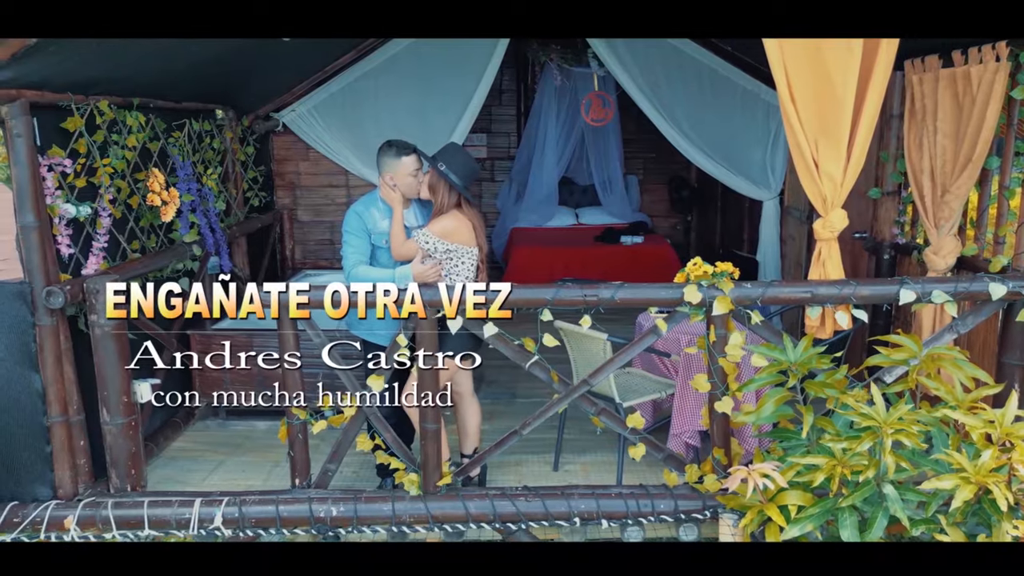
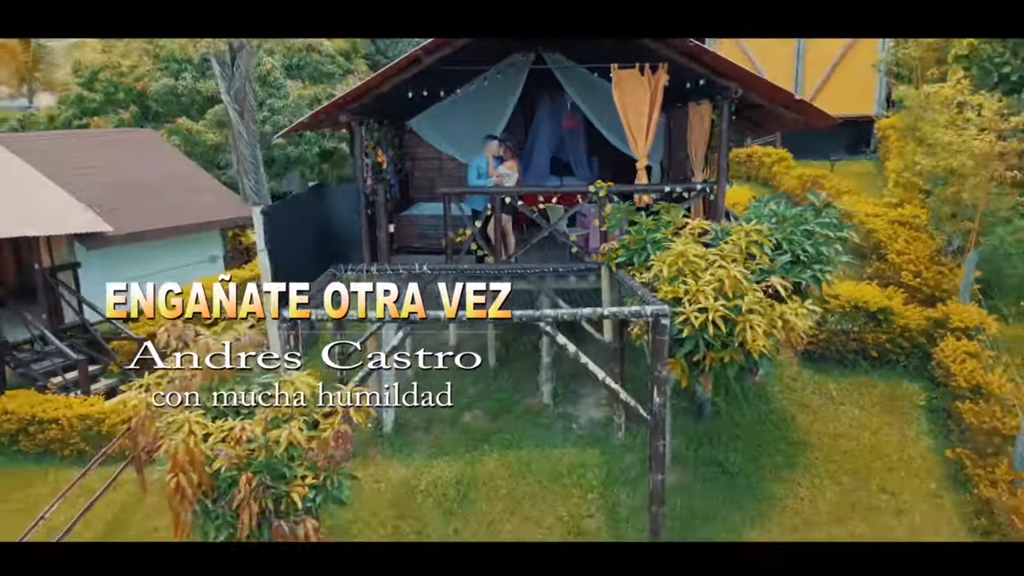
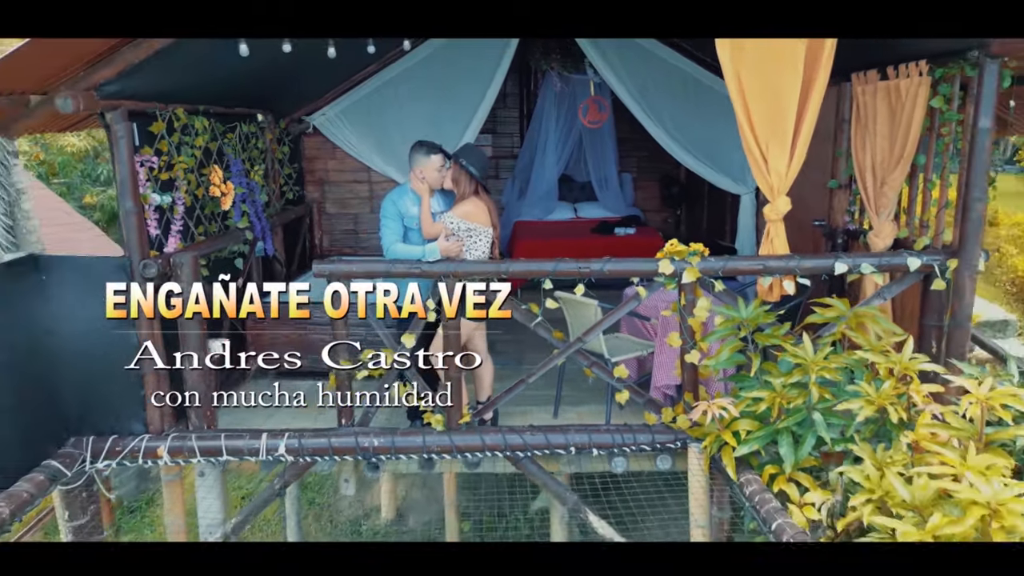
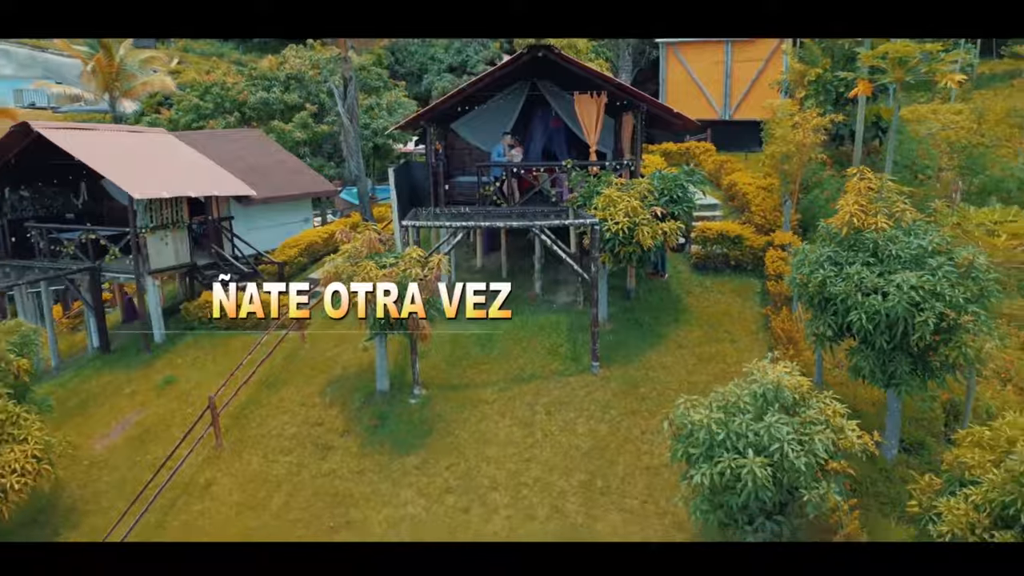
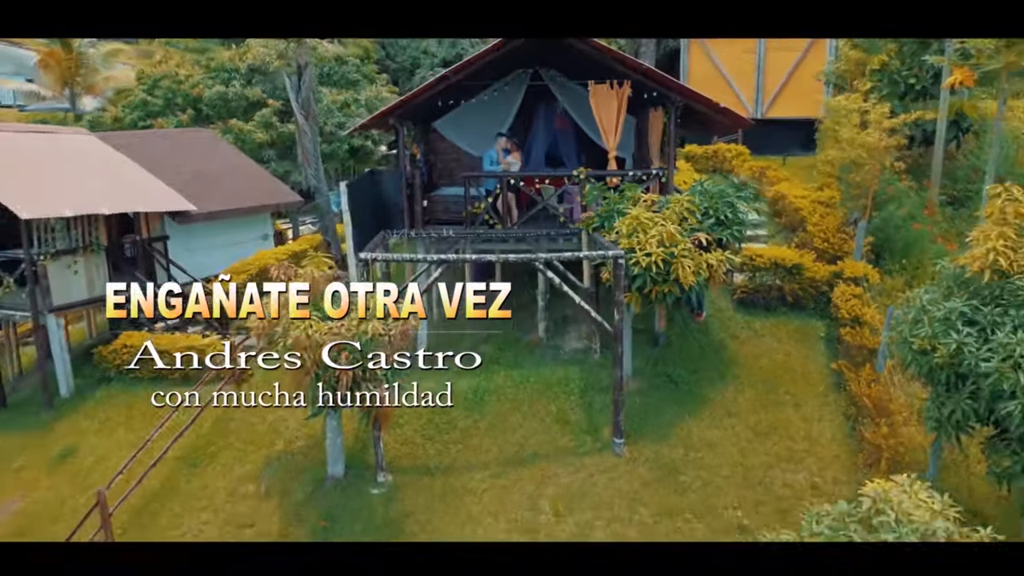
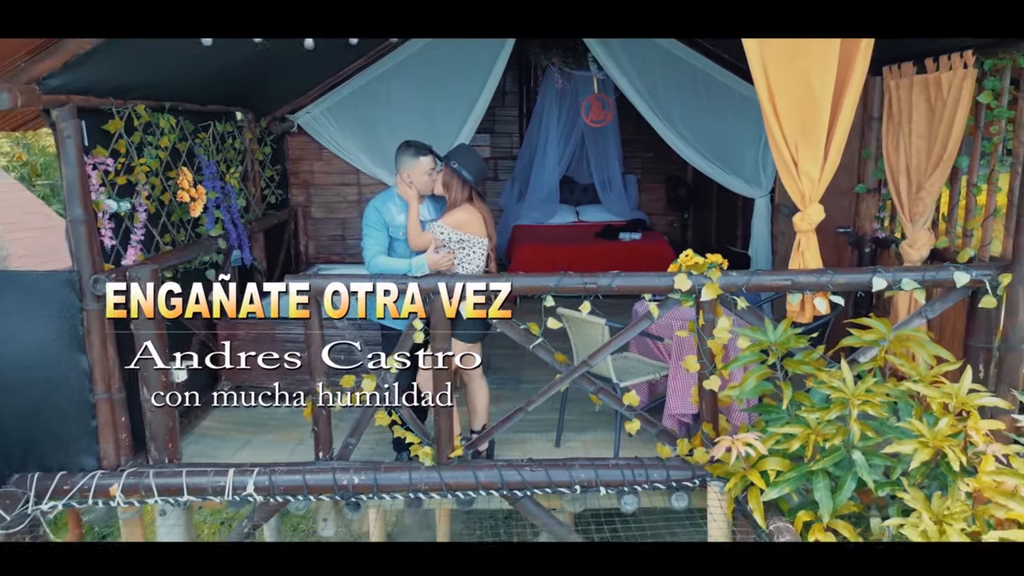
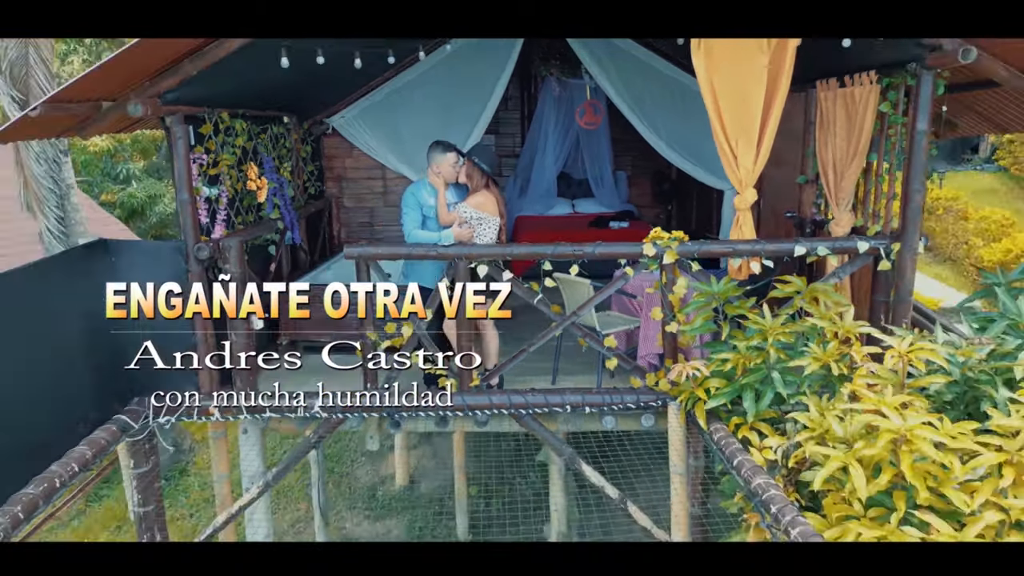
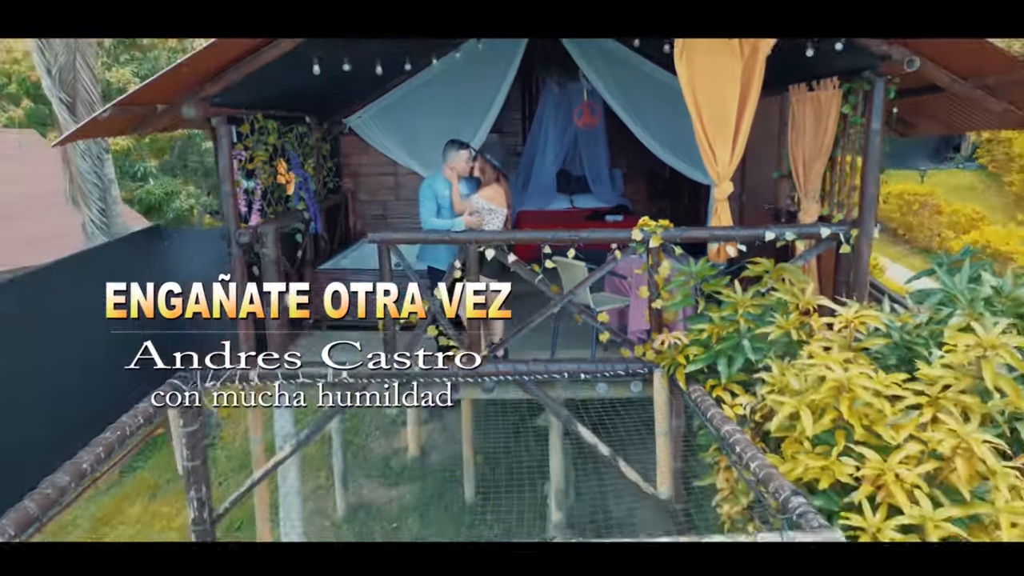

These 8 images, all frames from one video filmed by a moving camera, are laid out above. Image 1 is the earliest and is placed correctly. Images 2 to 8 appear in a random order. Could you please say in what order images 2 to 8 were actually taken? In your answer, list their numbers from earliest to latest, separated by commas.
6, 3, 7, 8, 2, 5, 4
